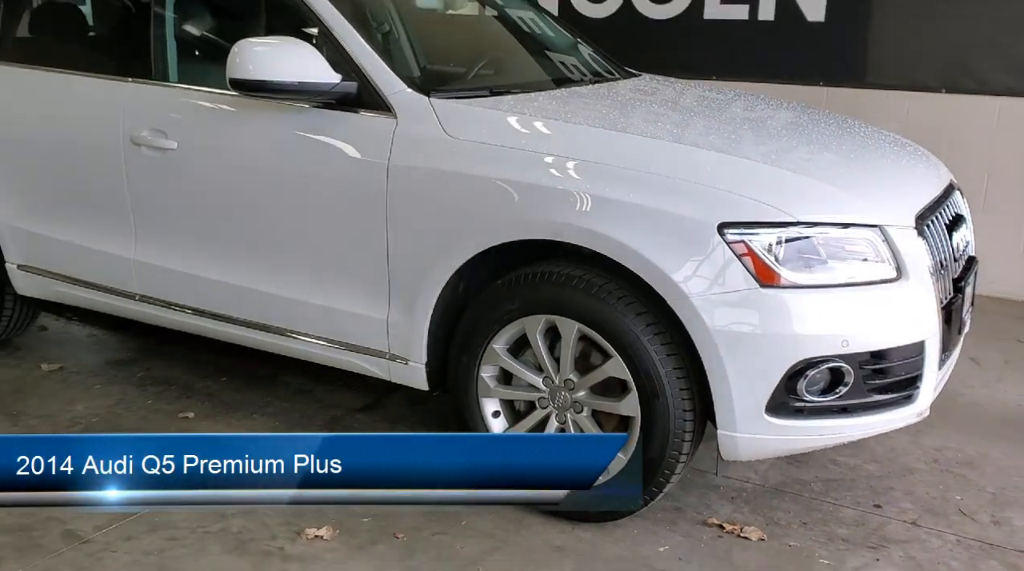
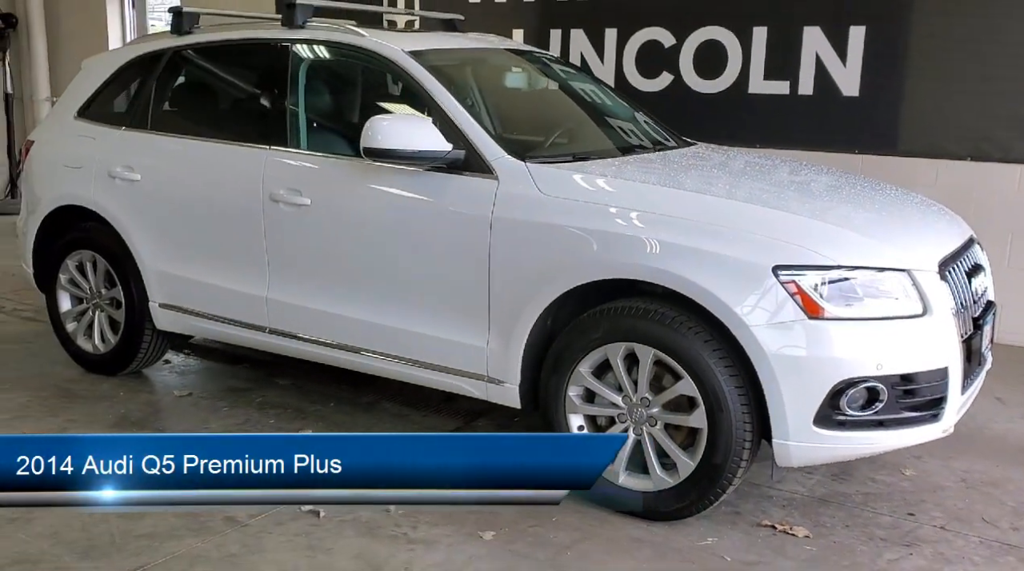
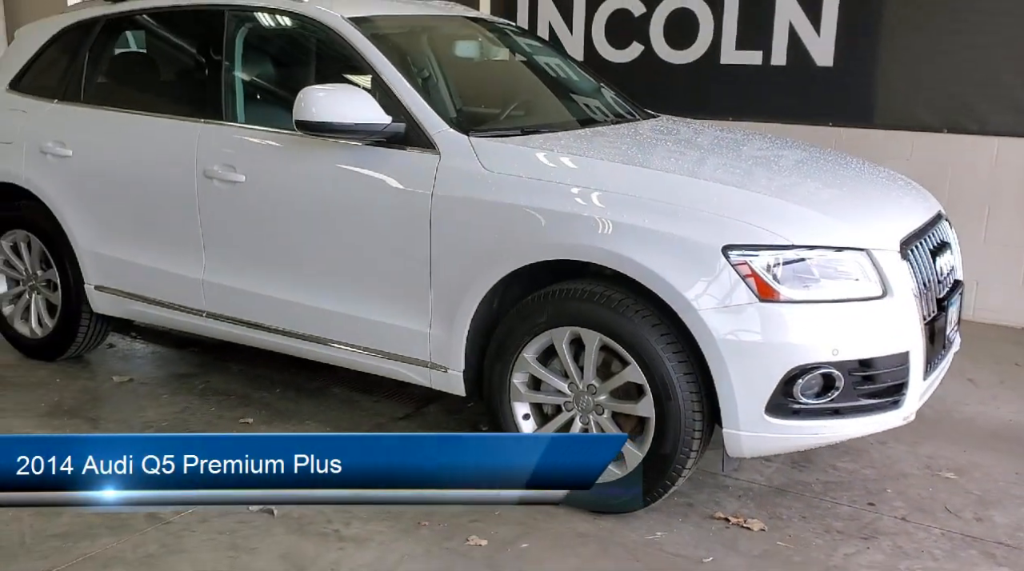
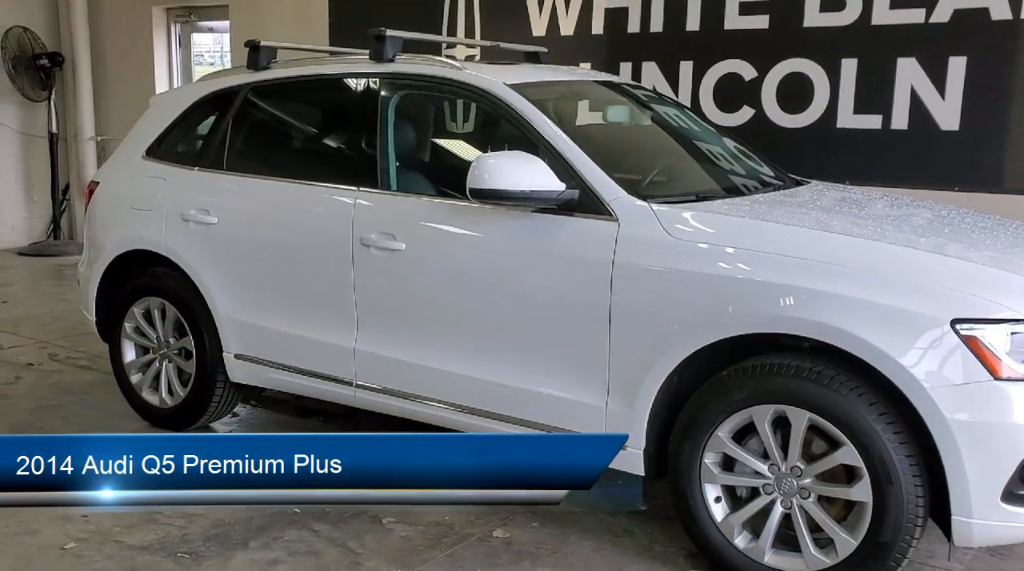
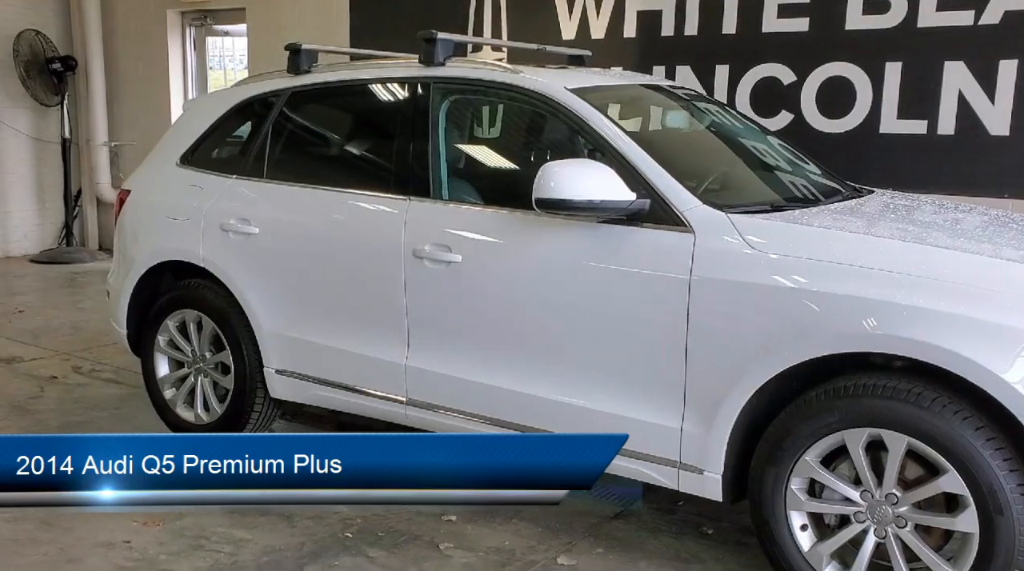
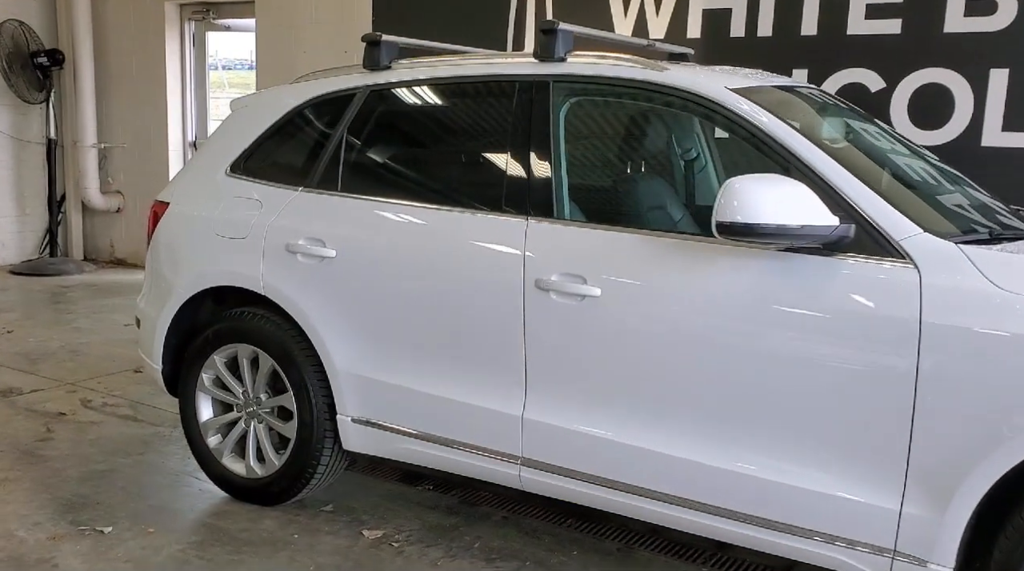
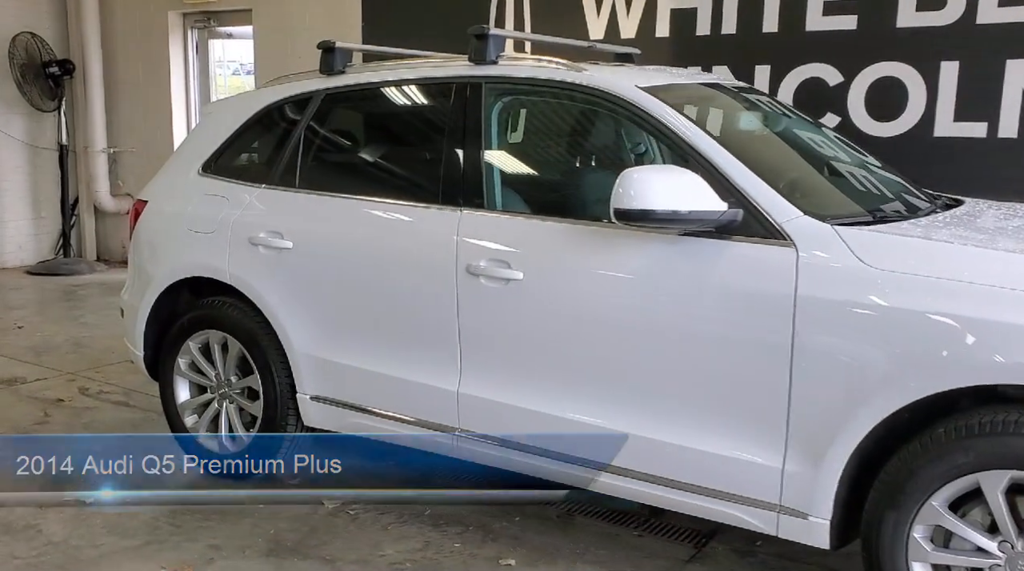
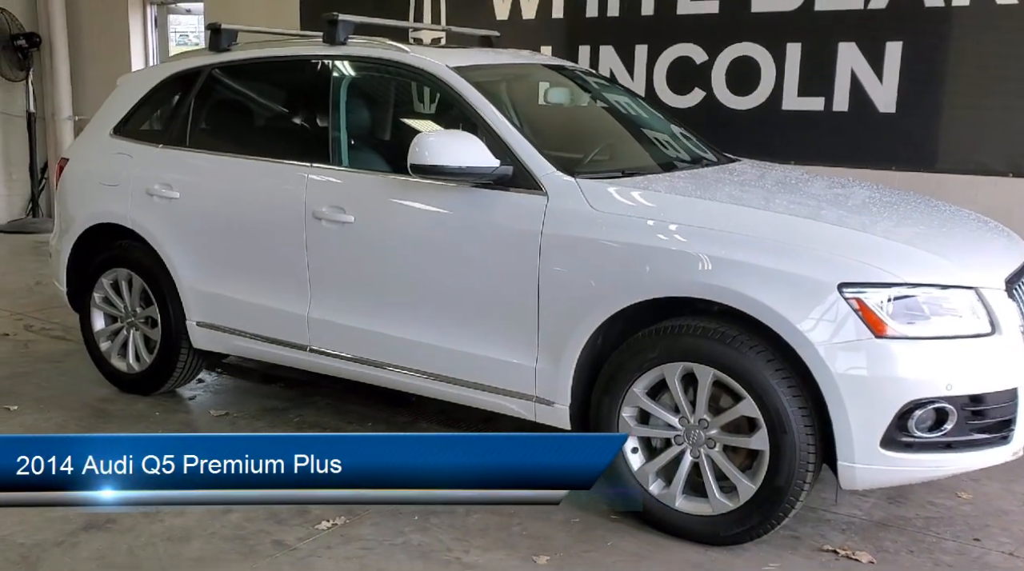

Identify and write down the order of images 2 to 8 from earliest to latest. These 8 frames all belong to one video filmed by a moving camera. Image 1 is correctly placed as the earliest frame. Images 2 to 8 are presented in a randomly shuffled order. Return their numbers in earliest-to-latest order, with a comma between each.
3, 2, 8, 4, 5, 7, 6
